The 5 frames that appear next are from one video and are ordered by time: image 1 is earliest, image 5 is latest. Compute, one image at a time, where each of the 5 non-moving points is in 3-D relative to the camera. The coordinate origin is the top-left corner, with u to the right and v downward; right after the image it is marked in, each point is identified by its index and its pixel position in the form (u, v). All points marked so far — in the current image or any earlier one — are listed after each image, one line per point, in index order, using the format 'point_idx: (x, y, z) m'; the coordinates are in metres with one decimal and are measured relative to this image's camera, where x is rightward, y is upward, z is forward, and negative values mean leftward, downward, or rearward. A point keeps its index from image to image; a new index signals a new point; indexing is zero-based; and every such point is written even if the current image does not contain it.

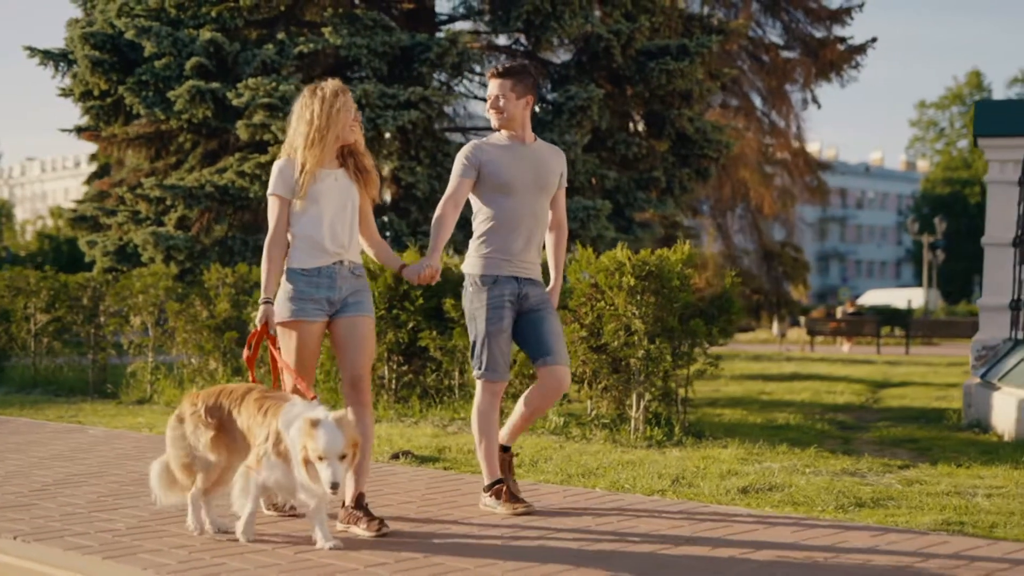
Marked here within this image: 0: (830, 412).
0: (+3.8, -1.5, +14.9) m
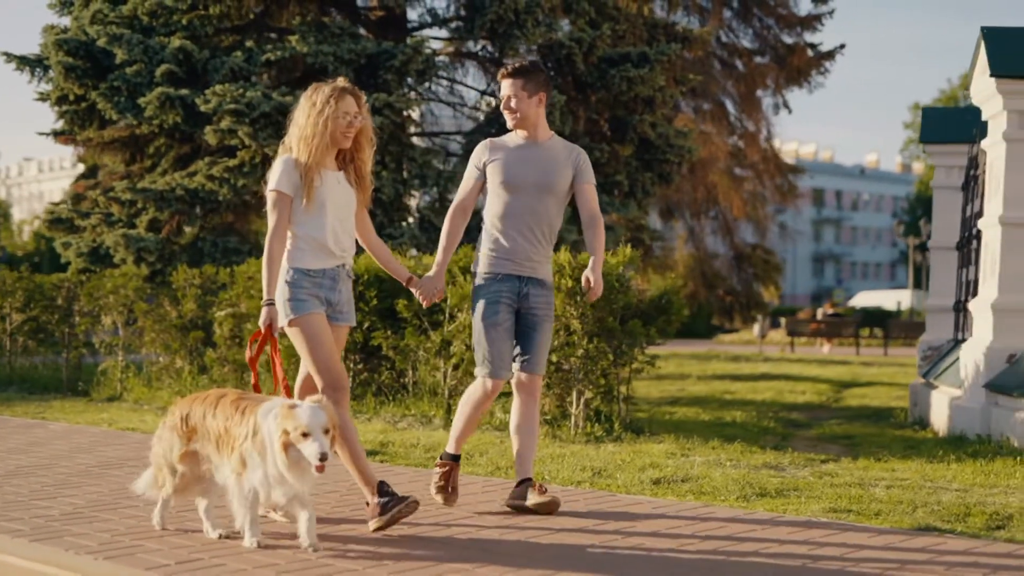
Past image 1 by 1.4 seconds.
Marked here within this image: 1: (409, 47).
0: (+3.4, -1.5, +15.3) m
1: (-1.2, +2.9, +14.9) m
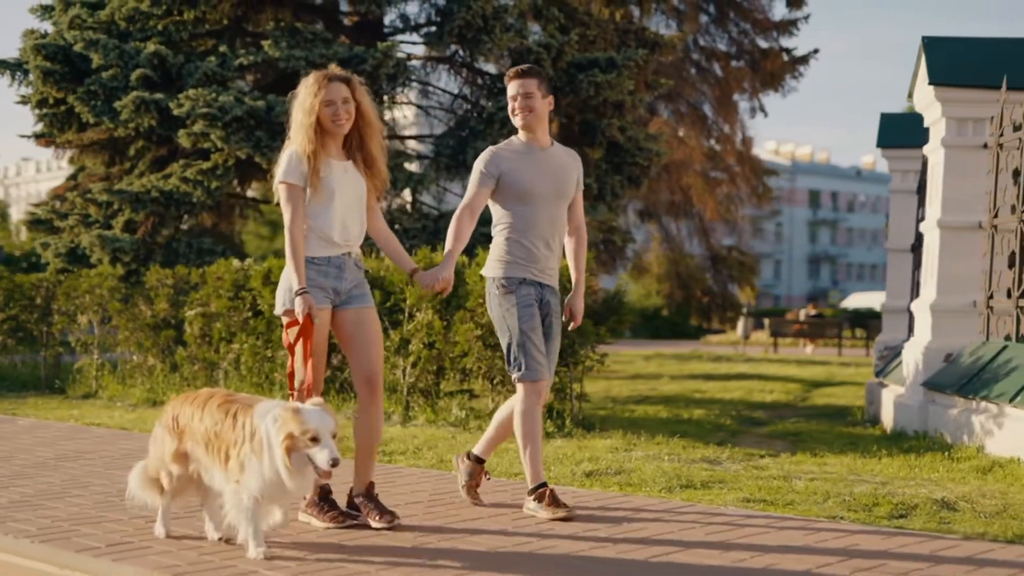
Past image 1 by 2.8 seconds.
0: (+3.0, -1.5, +15.7) m
1: (-1.6, +2.9, +15.2) m
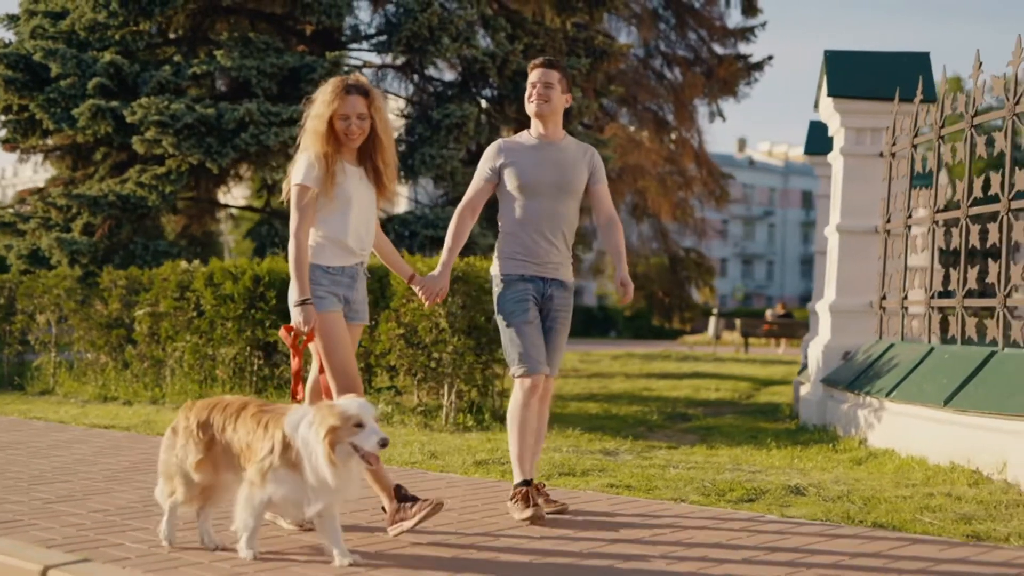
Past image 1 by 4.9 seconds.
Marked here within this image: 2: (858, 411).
0: (+2.3, -1.5, +16.2) m
1: (-2.3, +2.8, +15.8) m
2: (+2.7, -1.0, +10.0) m
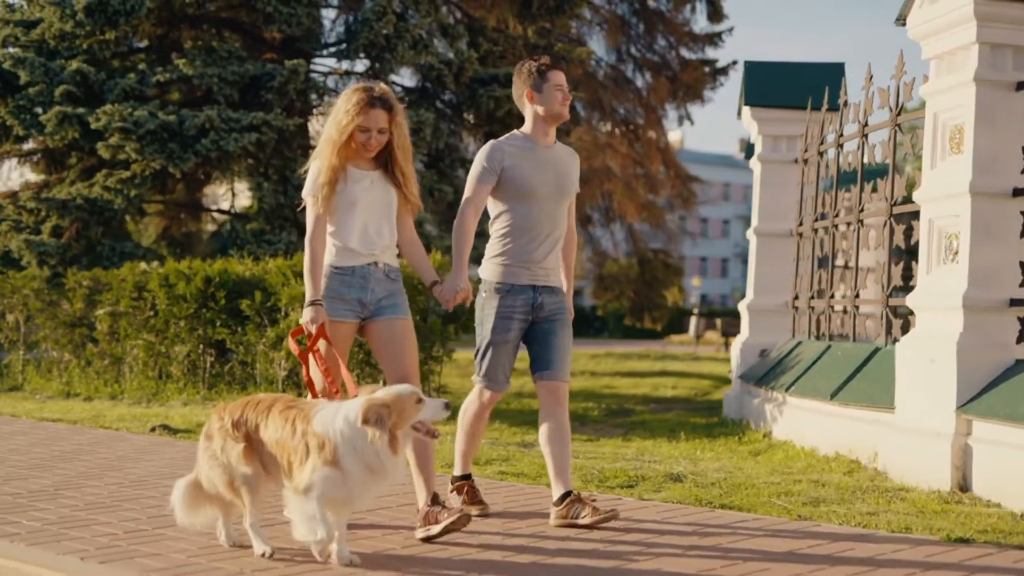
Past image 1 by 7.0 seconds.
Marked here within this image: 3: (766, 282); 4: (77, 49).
0: (+1.7, -1.5, +16.7) m
1: (-2.9, +2.8, +16.3) m
2: (+2.1, -1.0, +10.5) m
3: (+2.3, +0.1, +11.5) m
4: (-5.8, +3.2, +16.8) m
